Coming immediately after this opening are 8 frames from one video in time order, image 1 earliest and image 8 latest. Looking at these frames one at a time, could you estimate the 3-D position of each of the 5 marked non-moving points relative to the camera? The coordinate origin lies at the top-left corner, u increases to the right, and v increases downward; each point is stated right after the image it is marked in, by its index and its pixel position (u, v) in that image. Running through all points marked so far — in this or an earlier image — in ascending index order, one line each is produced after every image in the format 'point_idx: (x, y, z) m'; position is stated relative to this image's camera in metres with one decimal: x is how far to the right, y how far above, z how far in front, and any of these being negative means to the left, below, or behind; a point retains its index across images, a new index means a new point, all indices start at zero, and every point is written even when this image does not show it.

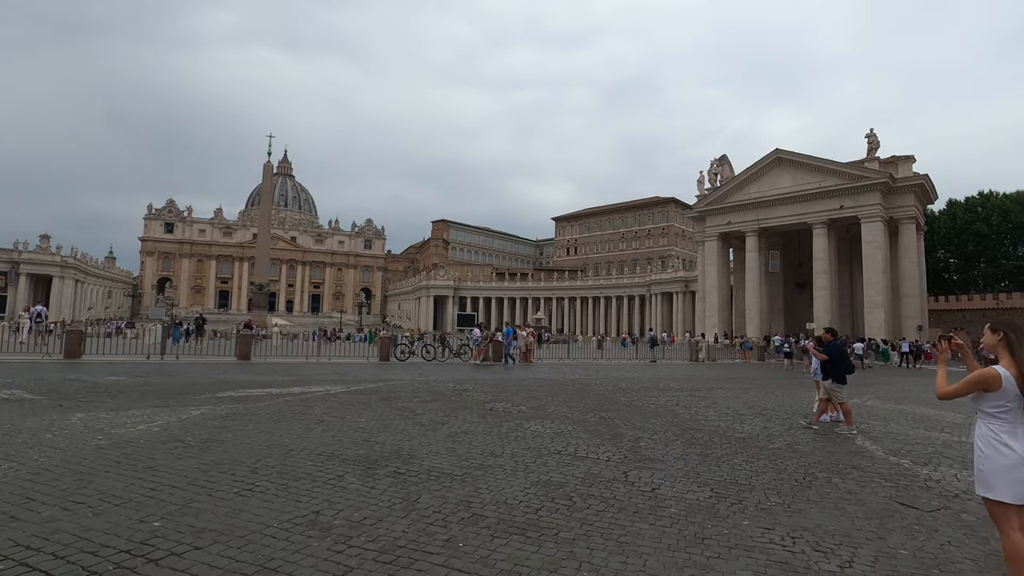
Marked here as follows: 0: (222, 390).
0: (-6.0, -2.1, +11.1) m
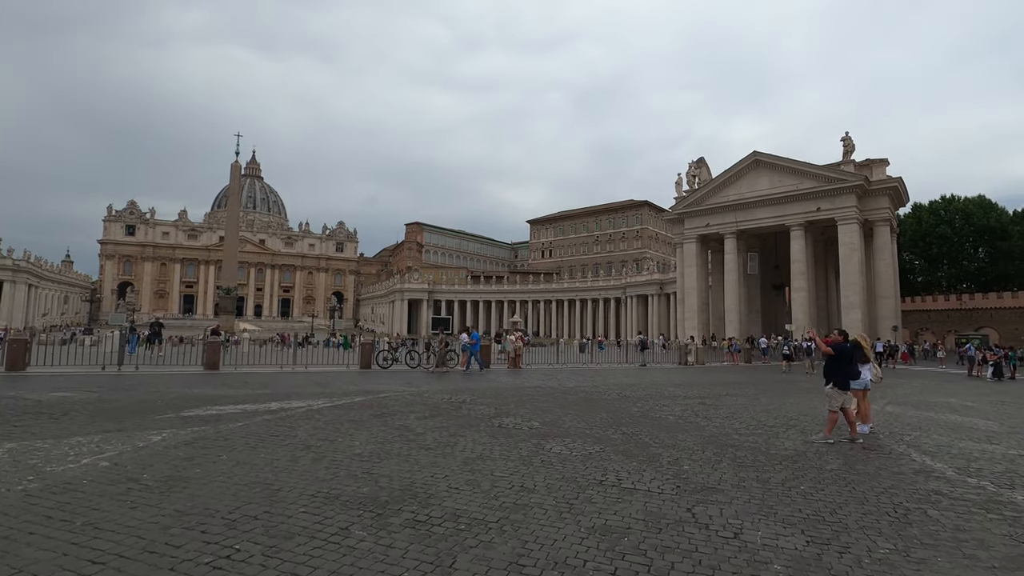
0: (-5.9, -2.2, +9.6) m
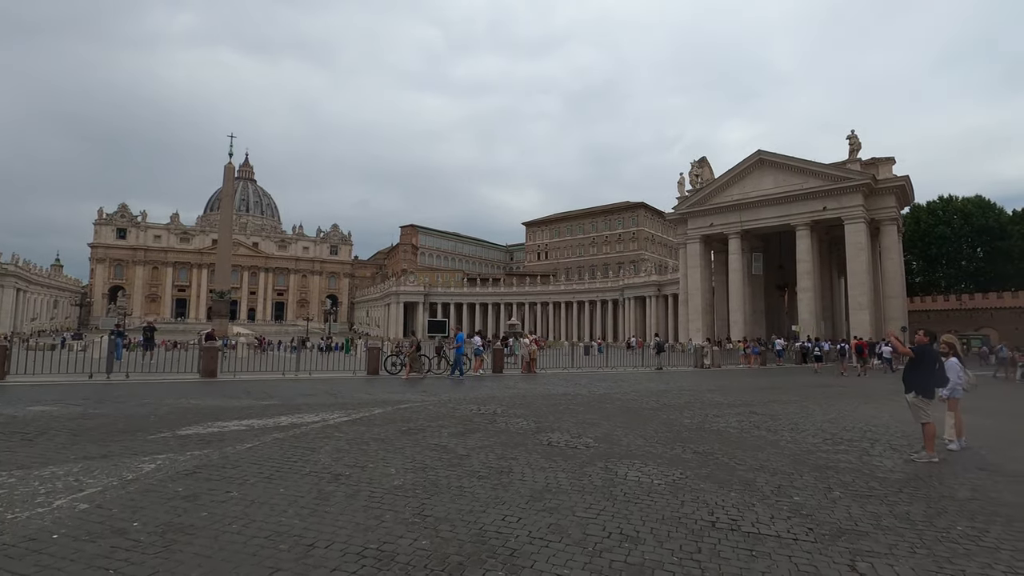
0: (-5.1, -2.1, +8.4) m
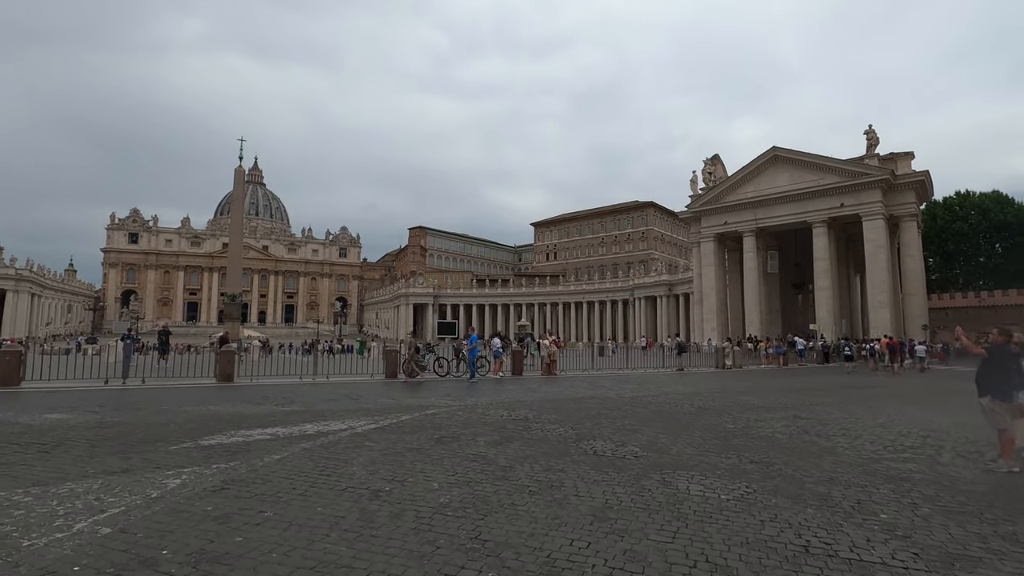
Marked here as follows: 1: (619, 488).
0: (-4.6, -2.2, +8.0) m
1: (+1.1, -2.1, +5.6) m
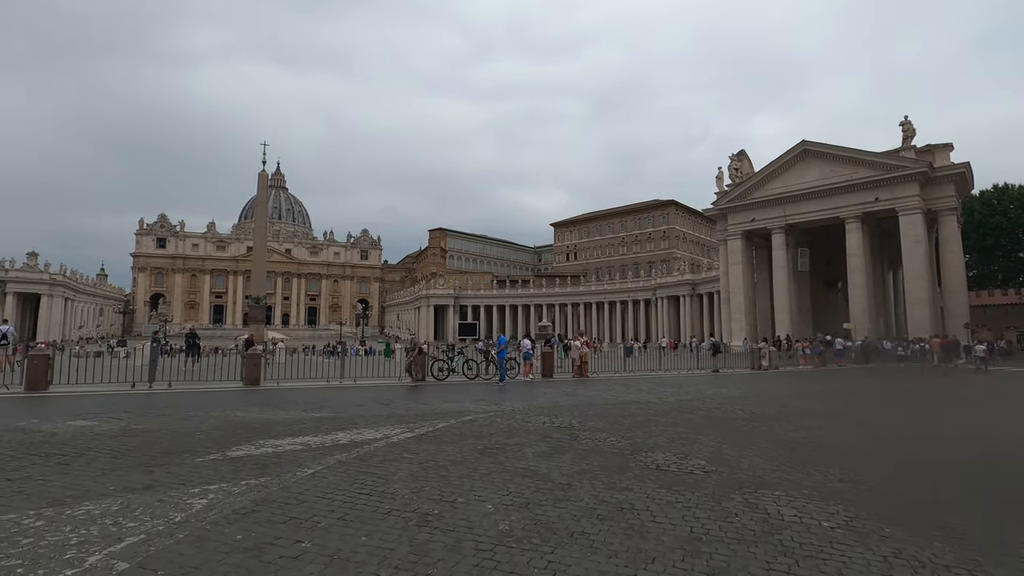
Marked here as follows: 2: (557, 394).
0: (-3.9, -2.2, +7.5) m
1: (+1.7, -2.0, +4.9) m
2: (+1.3, -3.1, +15.6) m
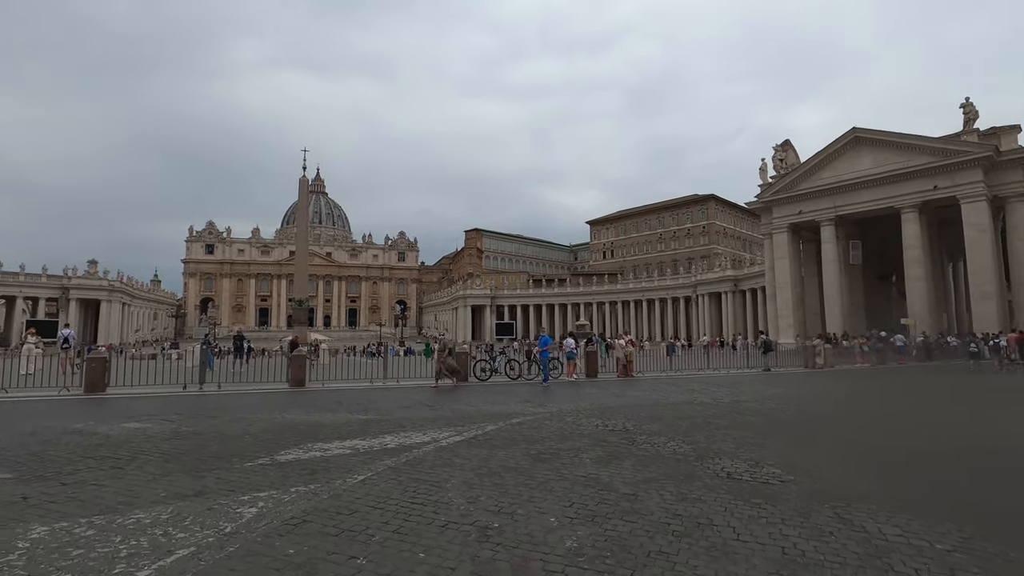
0: (-3.1, -2.2, +7.3) m
1: (+2.2, -2.0, +4.4) m
2: (+2.6, -3.0, +15.1) m
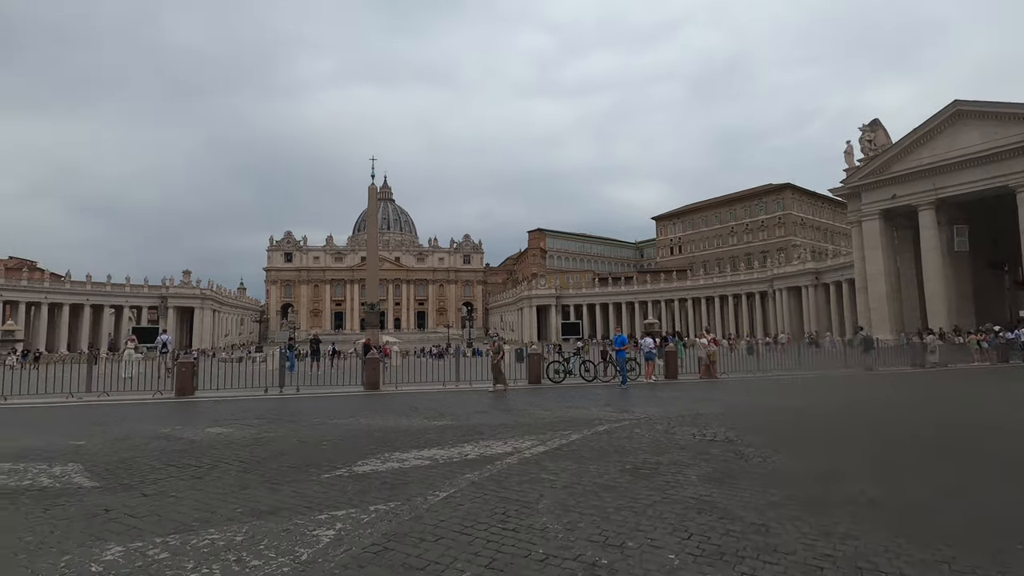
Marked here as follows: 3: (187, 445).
0: (-2.0, -2.2, +7.0) m
1: (+3.0, -1.9, +3.4) m
2: (+4.7, -2.9, +14.0) m
3: (-4.9, -2.4, +8.1) m
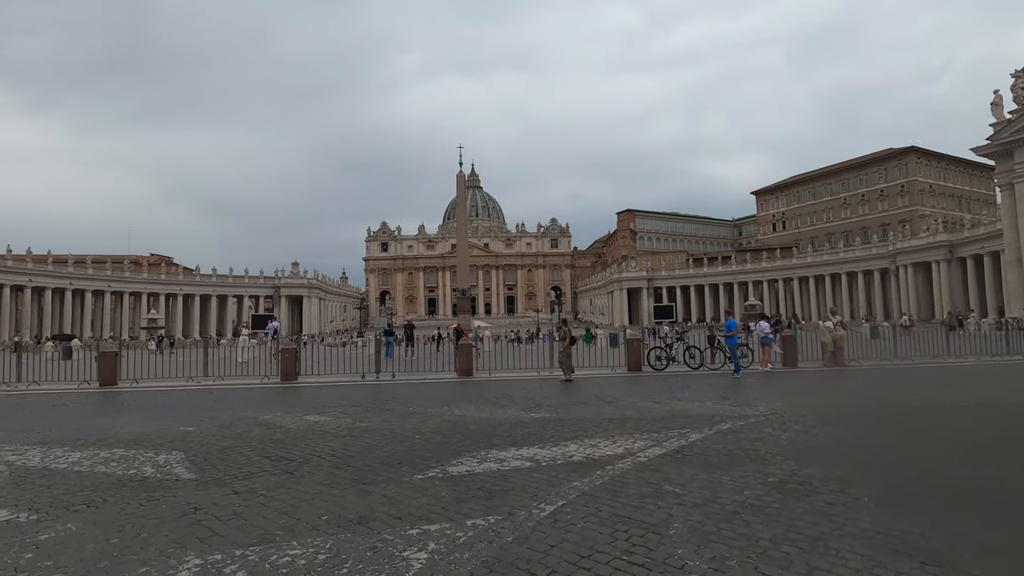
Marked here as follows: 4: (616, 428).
0: (-0.7, -2.0, +6.4) m
1: (+3.6, -1.7, +2.0) m
2: (+7.0, -2.3, +12.2) m
3: (-3.4, -2.2, +7.9) m
4: (+1.5, -2.0, +7.6) m
